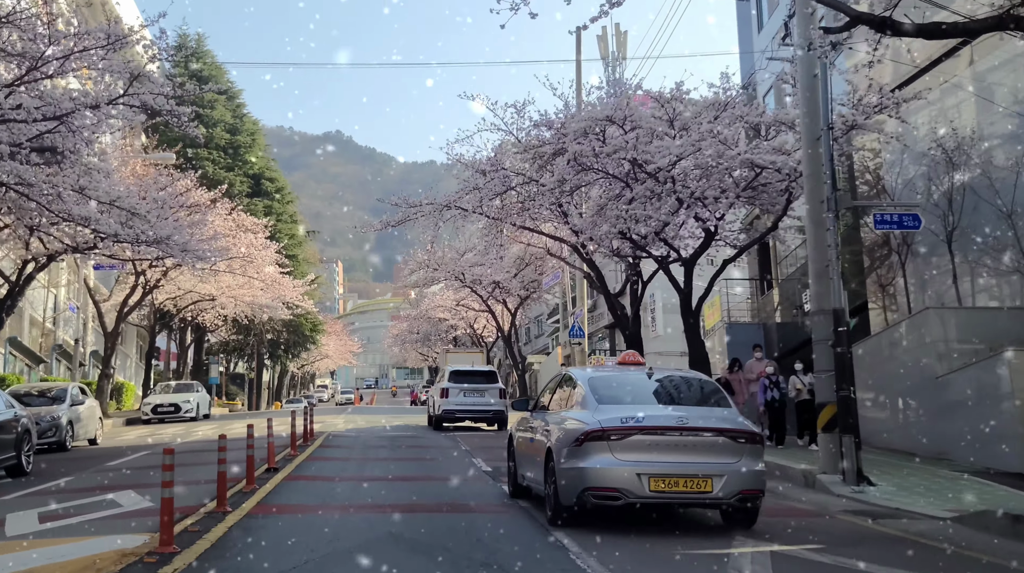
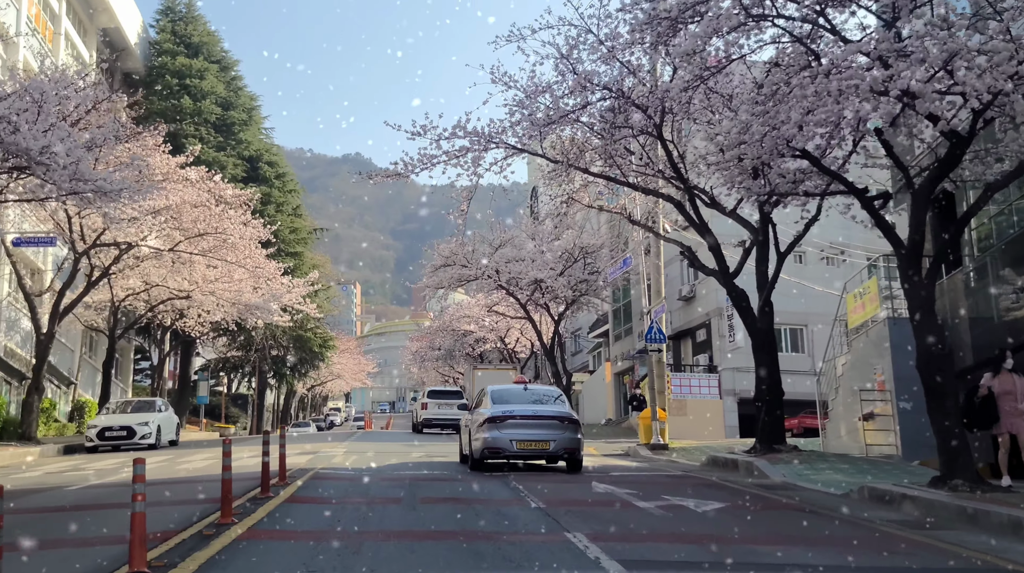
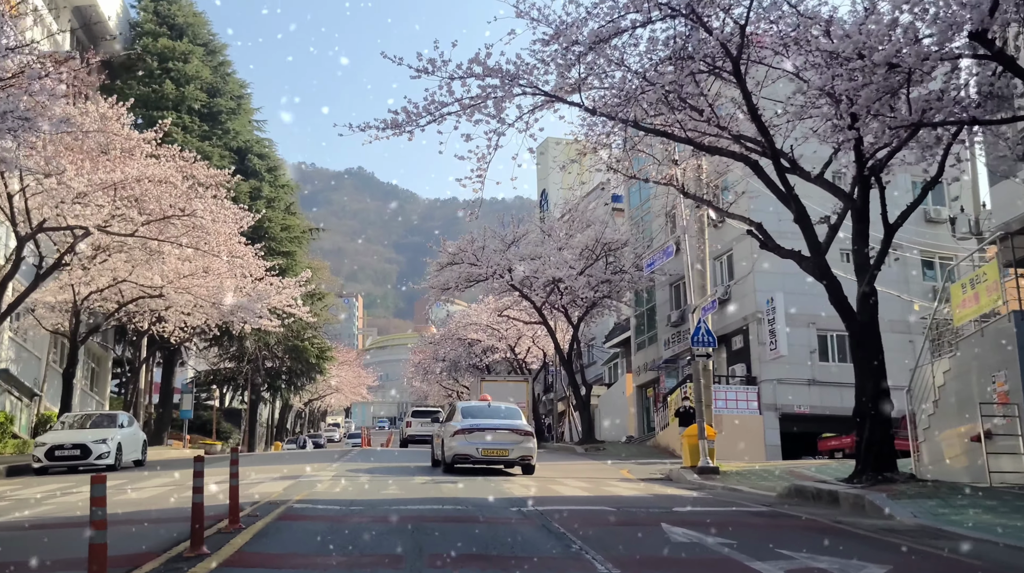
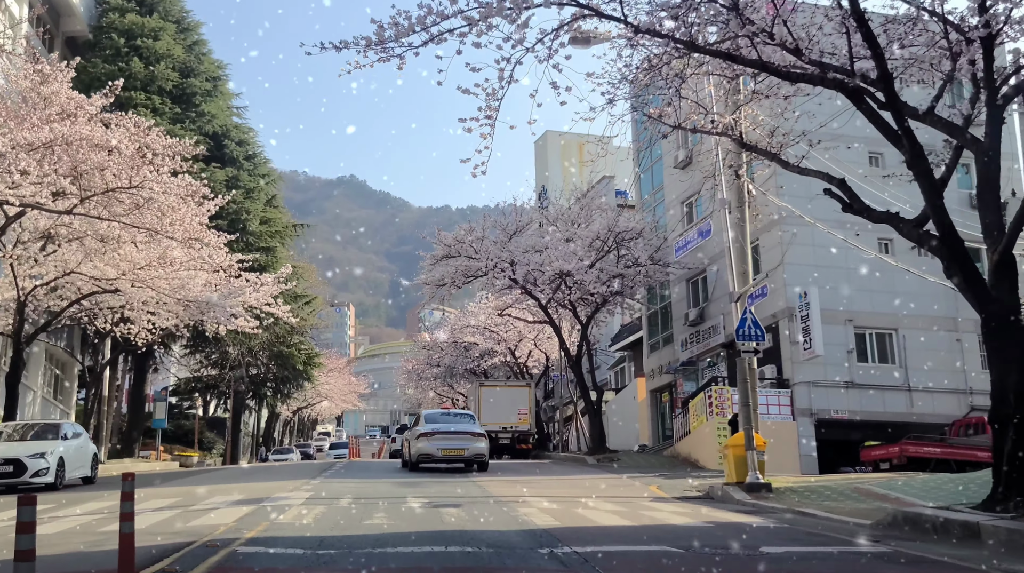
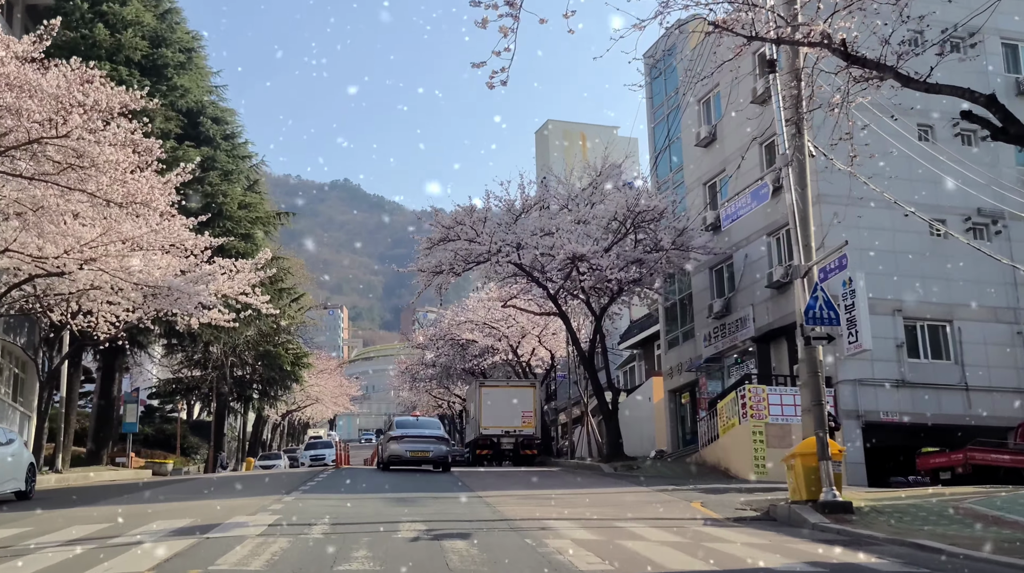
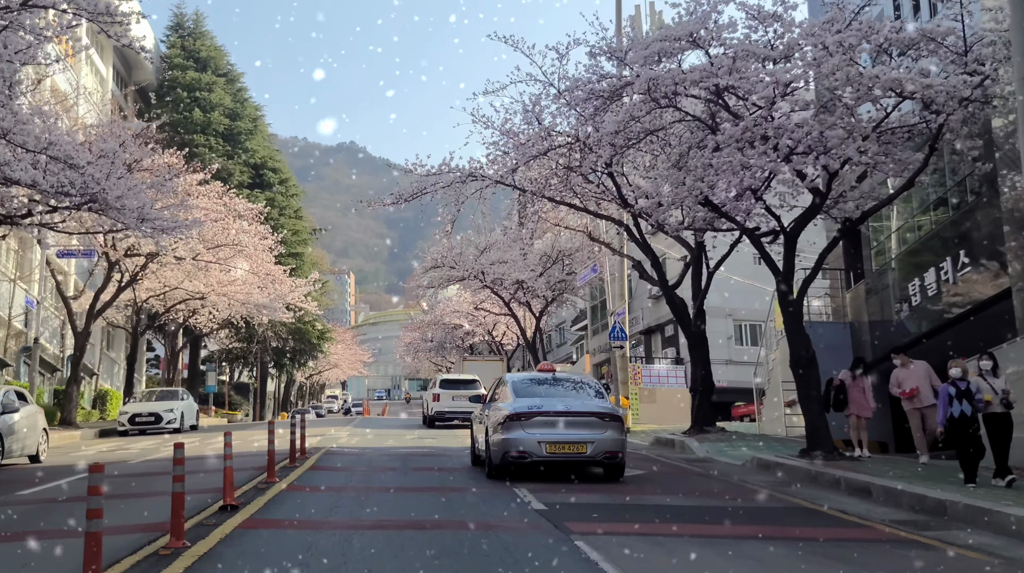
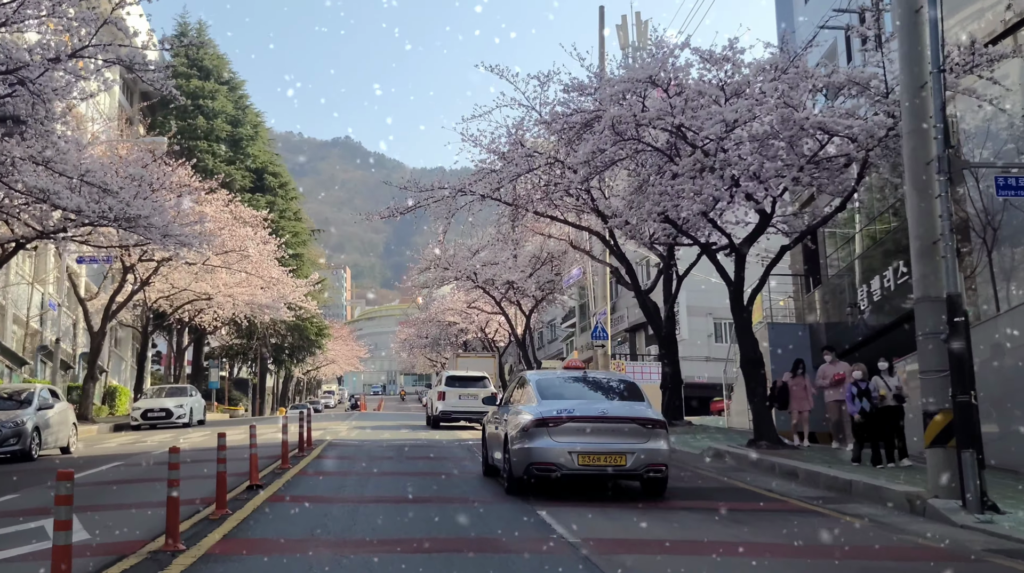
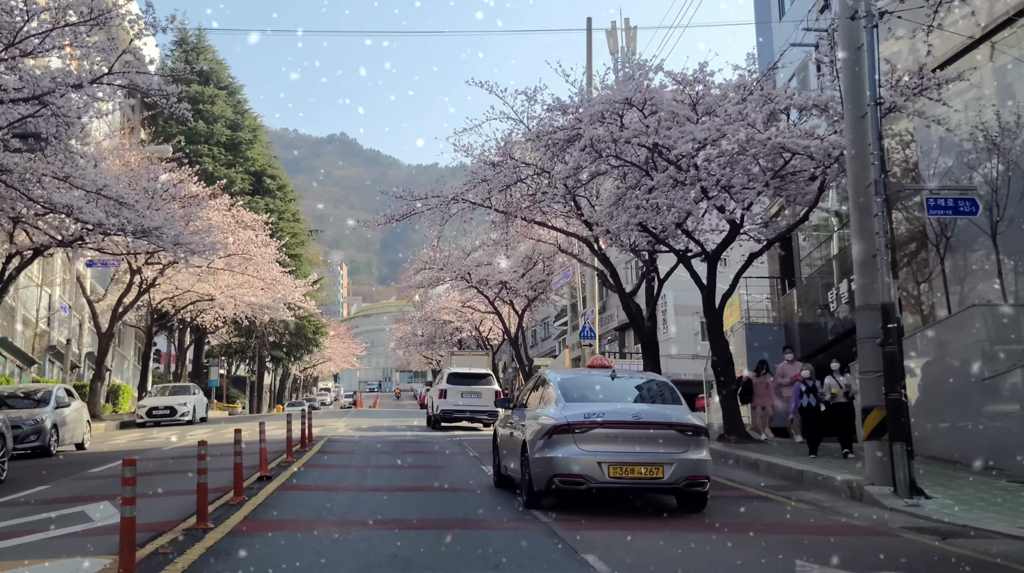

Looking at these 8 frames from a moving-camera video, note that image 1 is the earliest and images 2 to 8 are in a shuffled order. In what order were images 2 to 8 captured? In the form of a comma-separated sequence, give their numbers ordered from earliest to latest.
8, 7, 6, 2, 3, 4, 5
